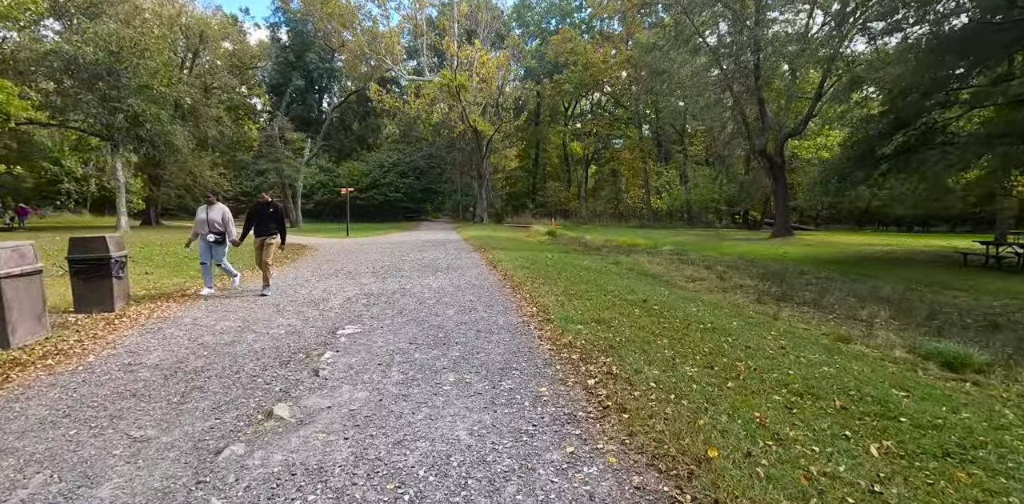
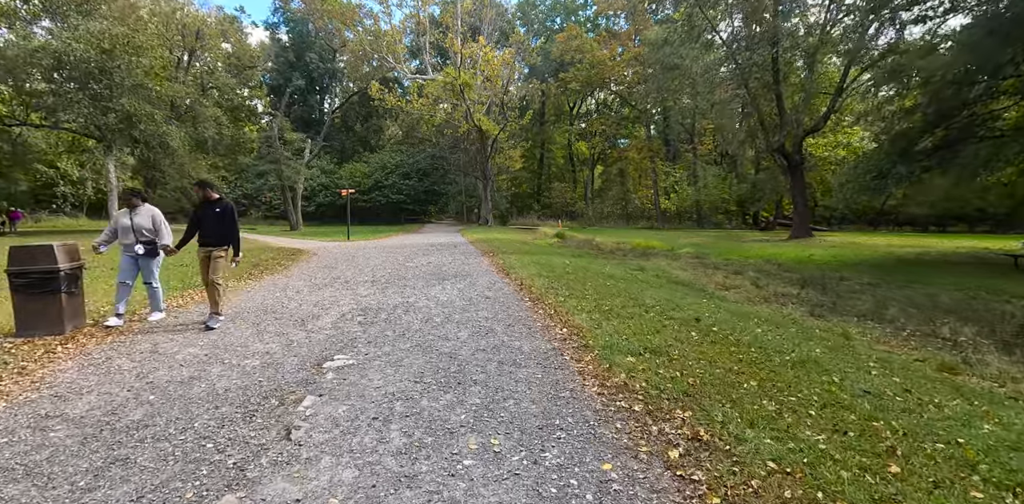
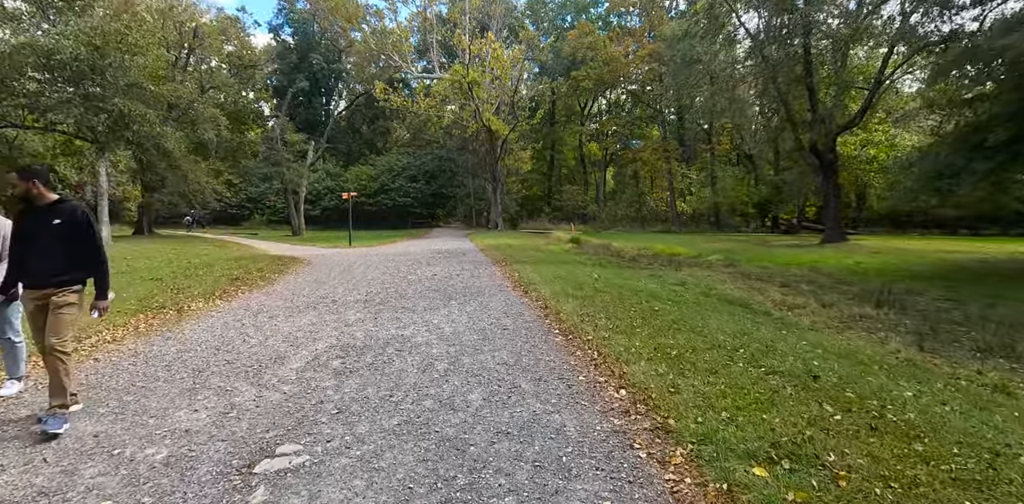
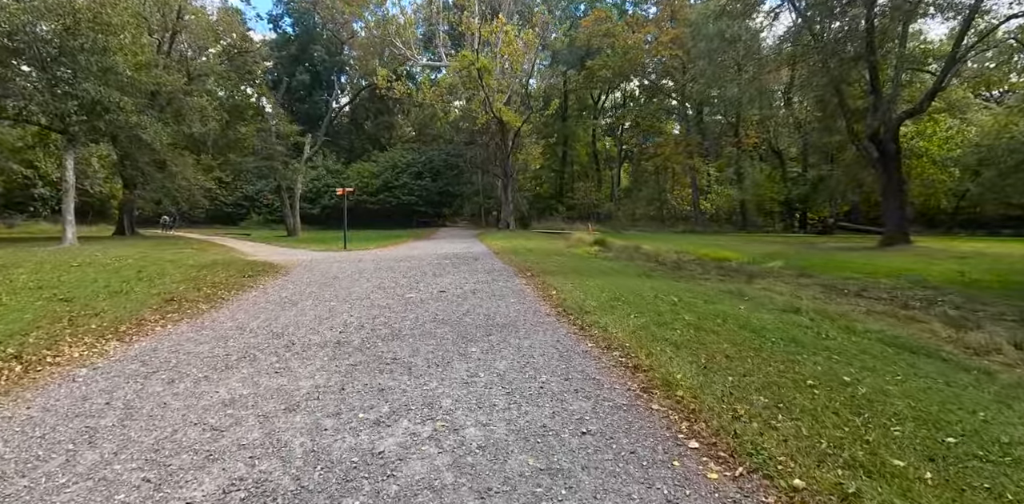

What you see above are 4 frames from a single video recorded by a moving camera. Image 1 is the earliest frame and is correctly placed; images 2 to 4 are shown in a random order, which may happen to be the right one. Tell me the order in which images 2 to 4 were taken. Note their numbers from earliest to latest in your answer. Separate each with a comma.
2, 3, 4
